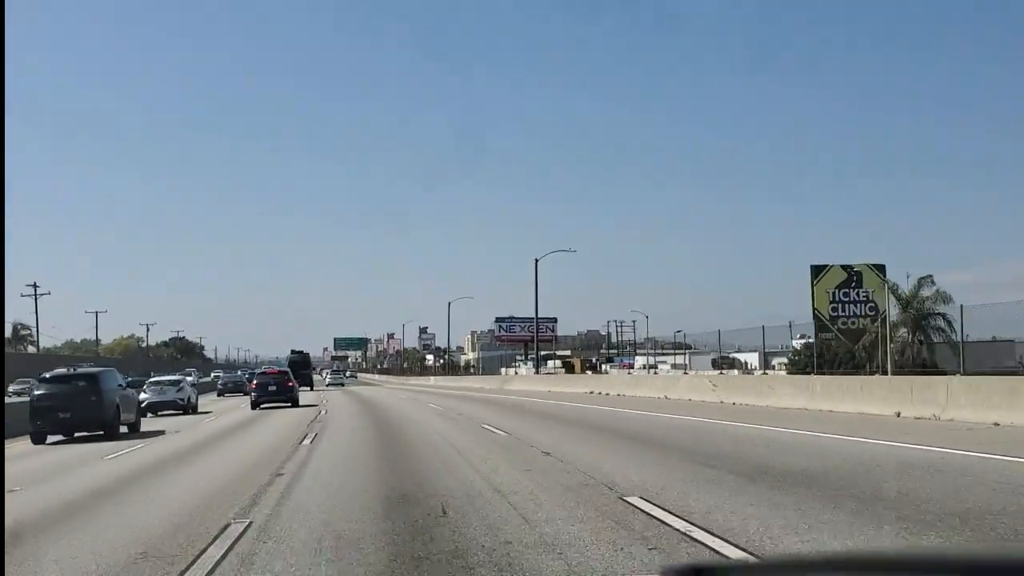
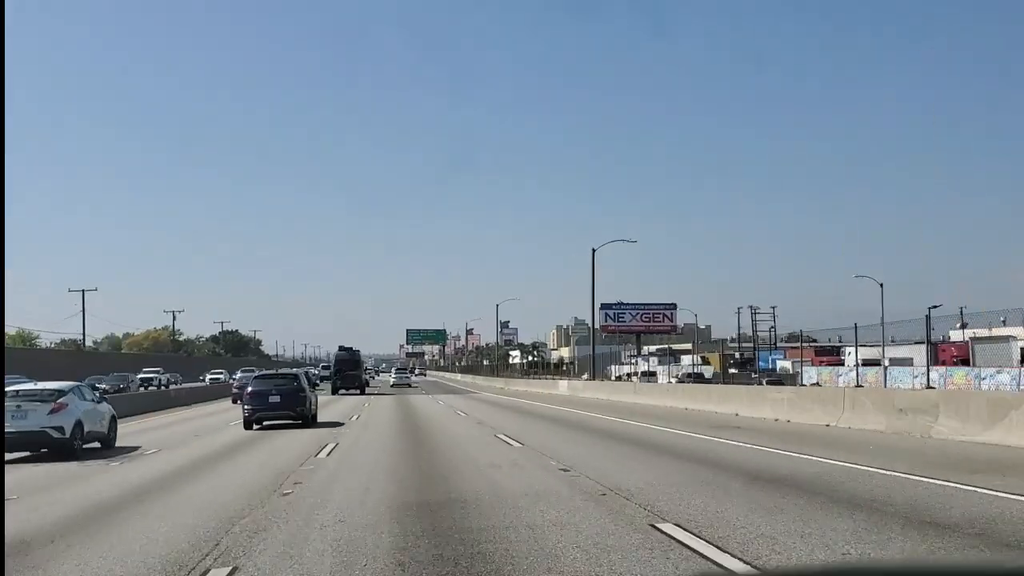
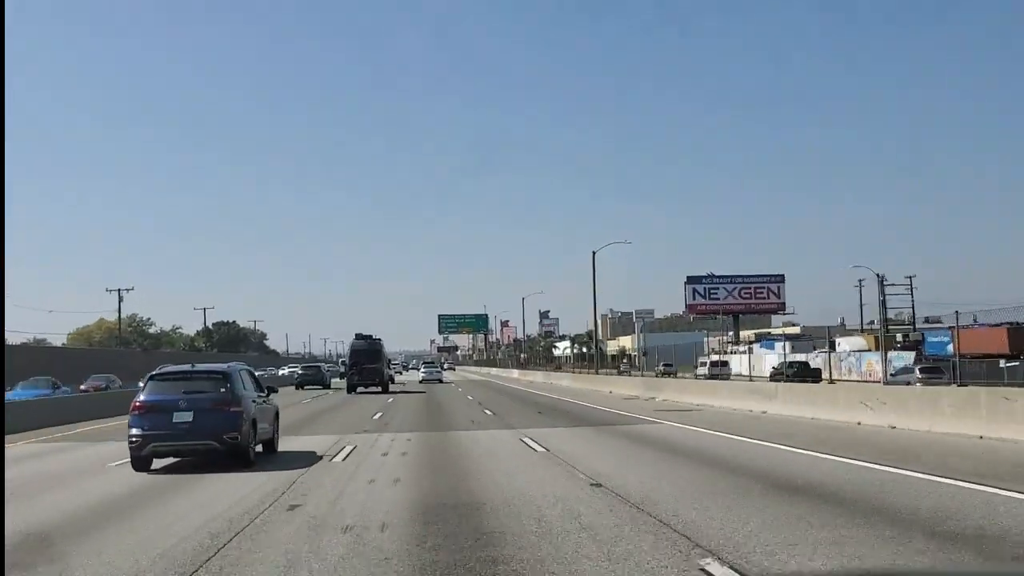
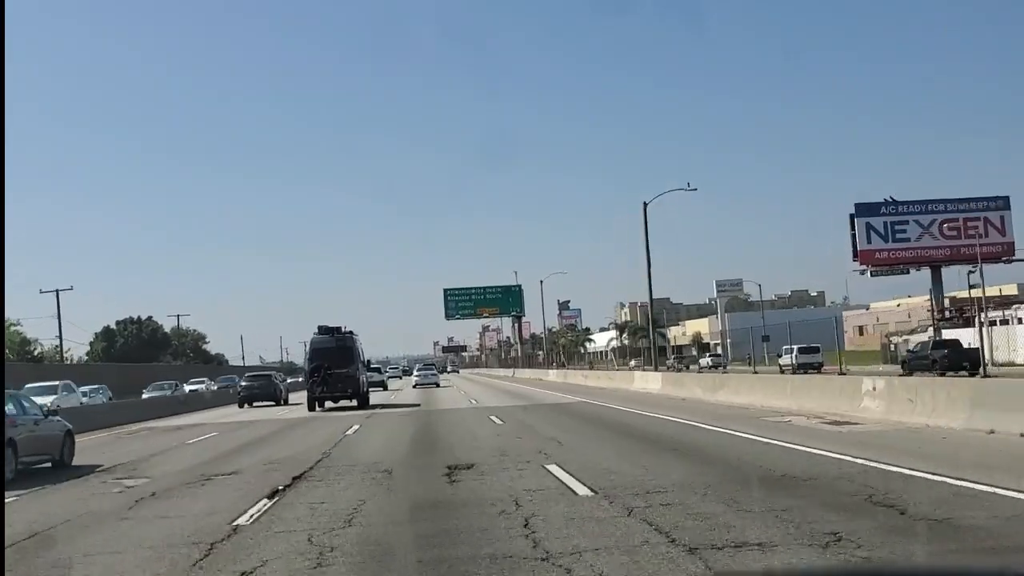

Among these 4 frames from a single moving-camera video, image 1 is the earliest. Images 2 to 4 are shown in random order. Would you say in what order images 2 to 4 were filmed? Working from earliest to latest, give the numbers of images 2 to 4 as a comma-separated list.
2, 3, 4
